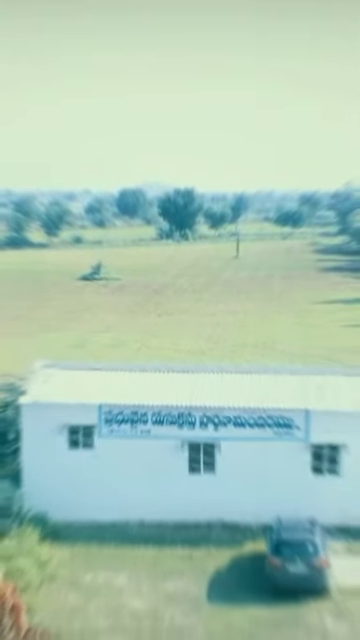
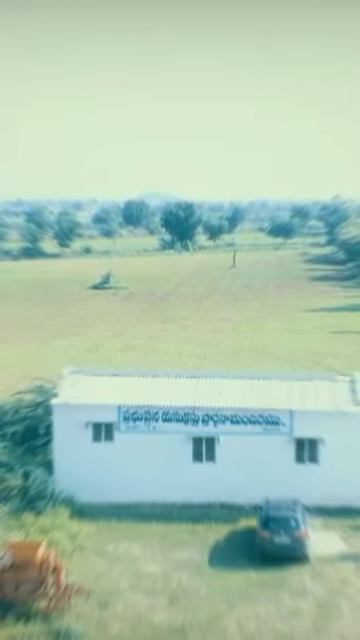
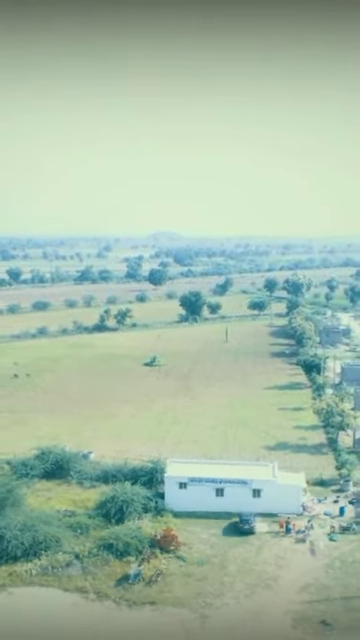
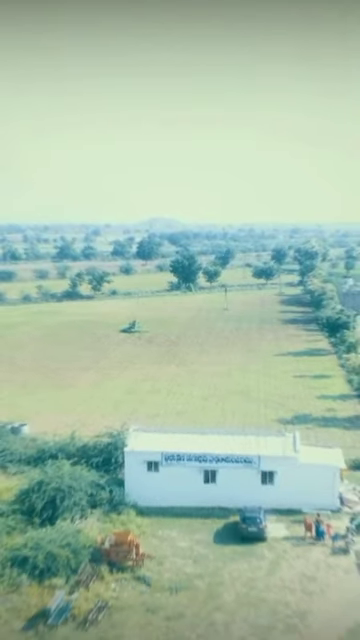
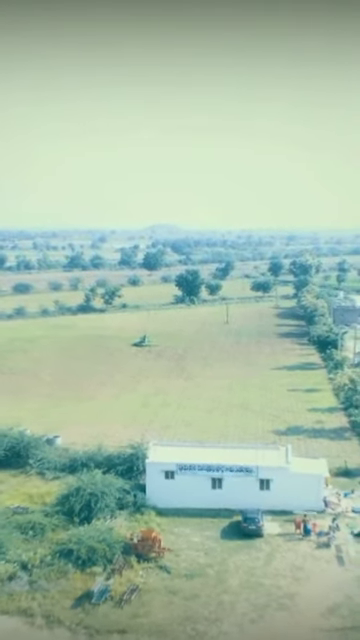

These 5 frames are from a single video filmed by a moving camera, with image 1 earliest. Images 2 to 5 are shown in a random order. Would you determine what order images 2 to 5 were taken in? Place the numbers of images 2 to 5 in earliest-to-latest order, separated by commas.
2, 4, 5, 3
